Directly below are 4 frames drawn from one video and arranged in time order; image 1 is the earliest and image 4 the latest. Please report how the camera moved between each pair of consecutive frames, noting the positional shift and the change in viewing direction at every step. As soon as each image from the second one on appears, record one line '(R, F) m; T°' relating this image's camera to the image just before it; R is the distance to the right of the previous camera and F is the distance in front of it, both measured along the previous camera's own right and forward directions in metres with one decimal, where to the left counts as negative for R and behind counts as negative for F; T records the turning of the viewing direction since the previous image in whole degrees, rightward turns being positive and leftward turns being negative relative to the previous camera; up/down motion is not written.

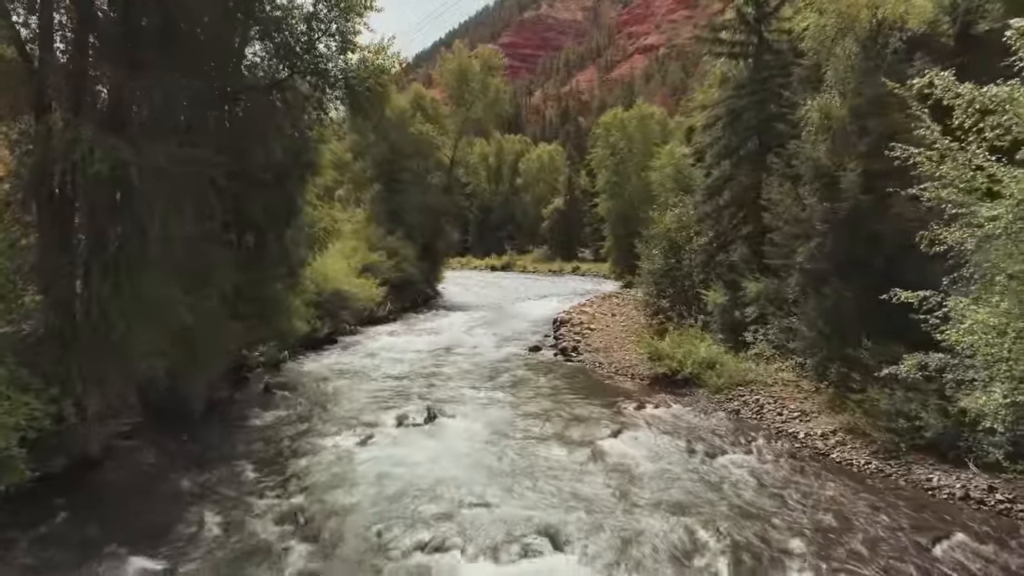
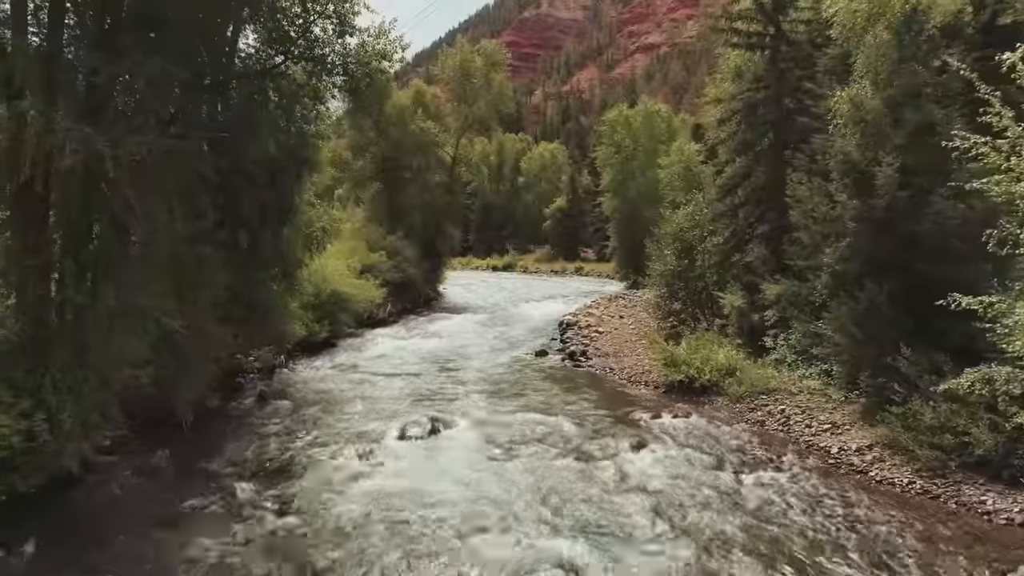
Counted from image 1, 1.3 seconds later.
(-0.2, +1.0) m; 0°
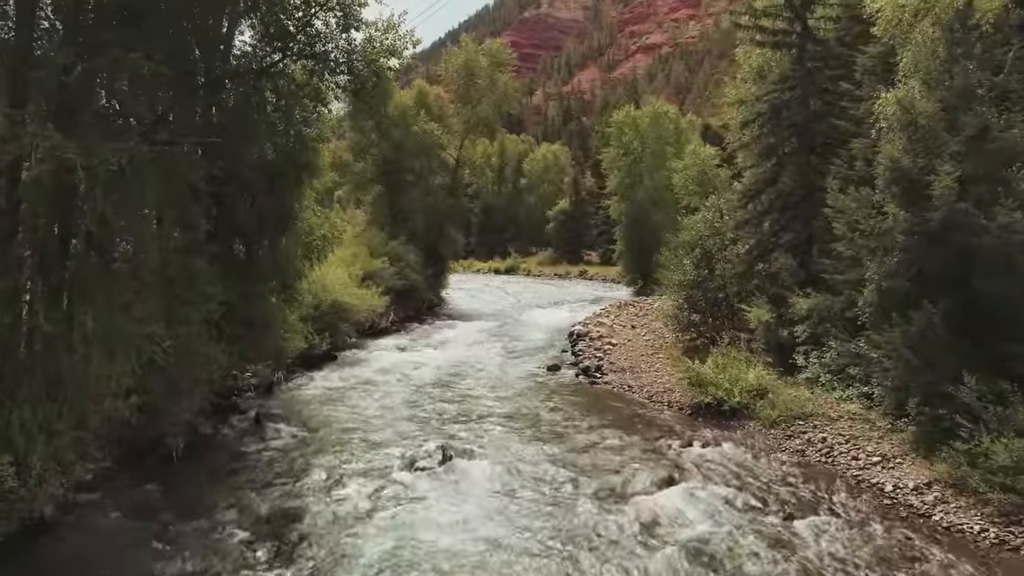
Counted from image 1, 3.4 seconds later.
(-0.4, +1.2) m; 0°
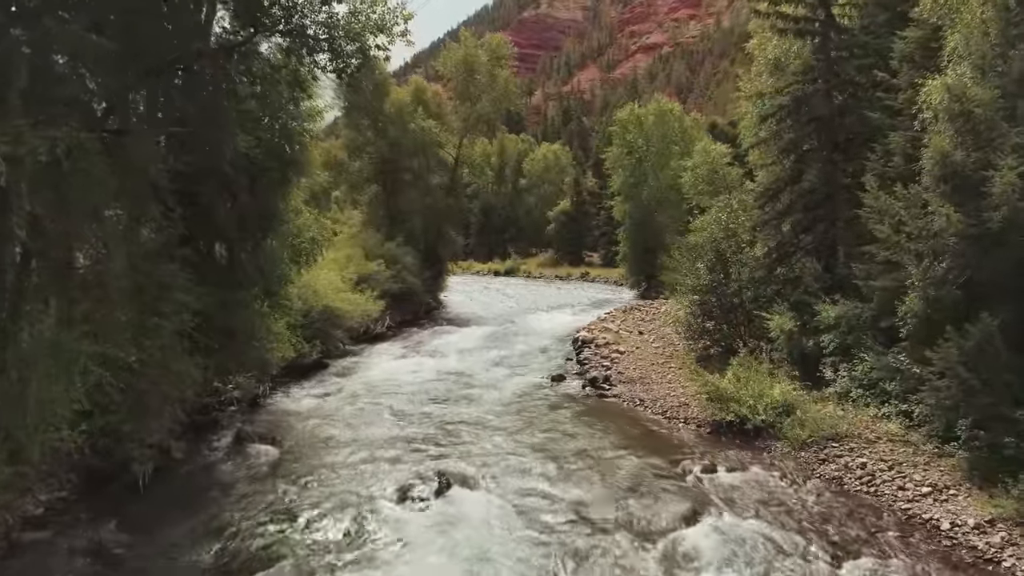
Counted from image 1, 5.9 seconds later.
(-0.1, +1.4) m; 0°
